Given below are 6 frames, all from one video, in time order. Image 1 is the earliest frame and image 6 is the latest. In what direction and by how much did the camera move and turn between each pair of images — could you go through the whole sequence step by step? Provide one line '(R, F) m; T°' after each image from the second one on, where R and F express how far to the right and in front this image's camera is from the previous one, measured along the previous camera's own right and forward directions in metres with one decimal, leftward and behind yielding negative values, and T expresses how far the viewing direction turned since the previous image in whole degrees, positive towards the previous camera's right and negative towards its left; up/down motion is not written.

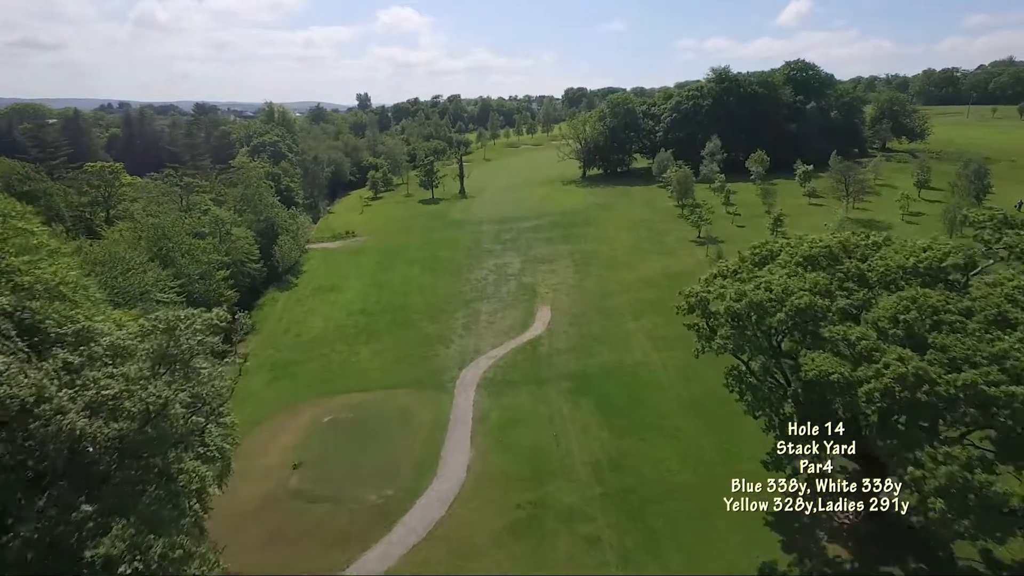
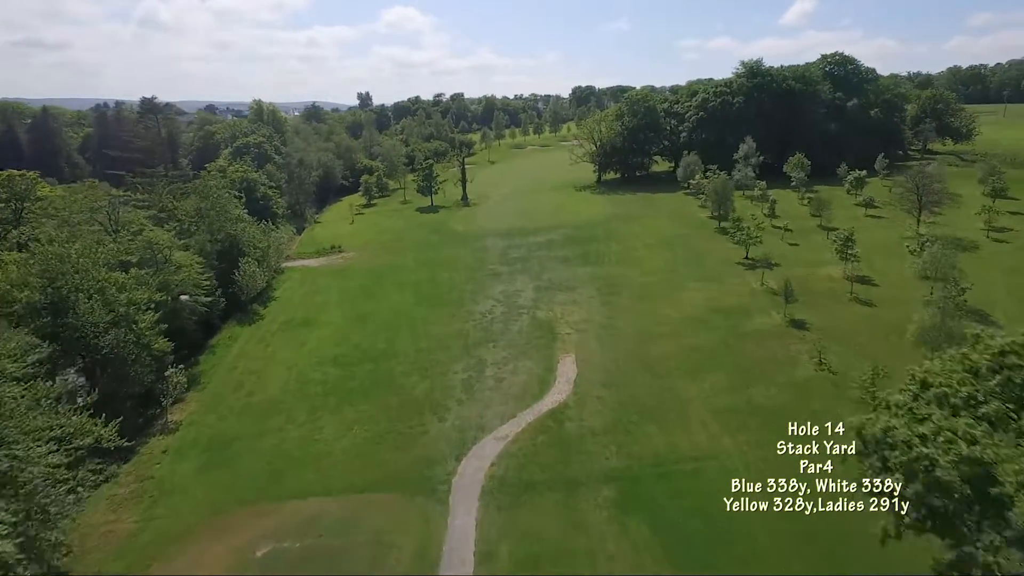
(-0.6, +9.3) m; 0°
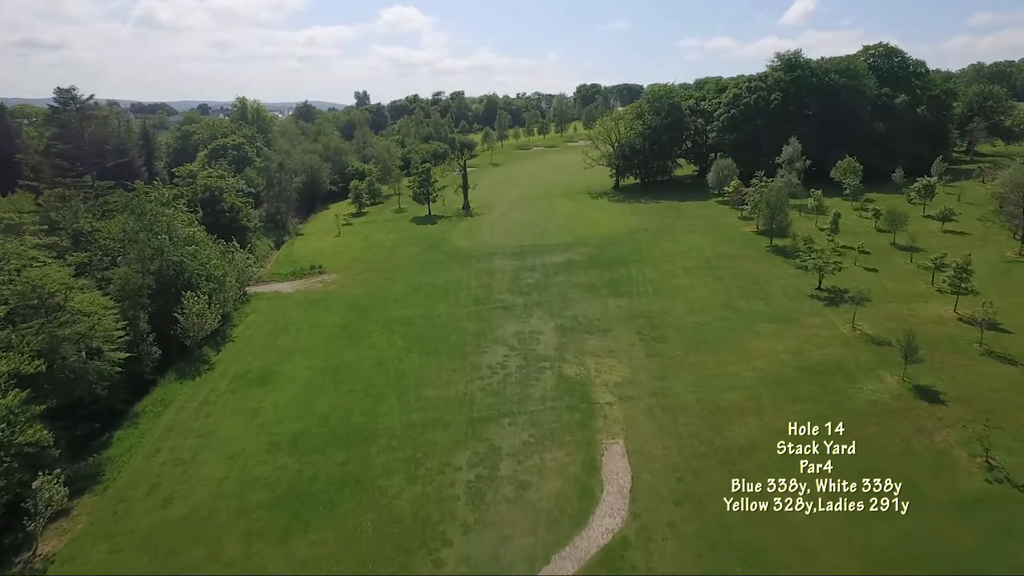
(-0.9, +9.4) m; 0°
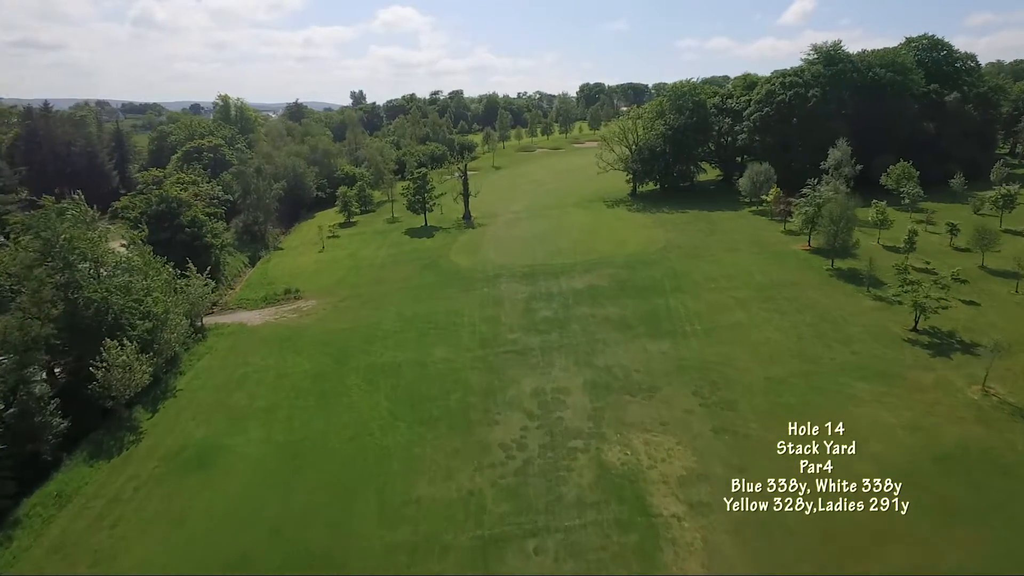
(-0.8, +8.0) m; 0°
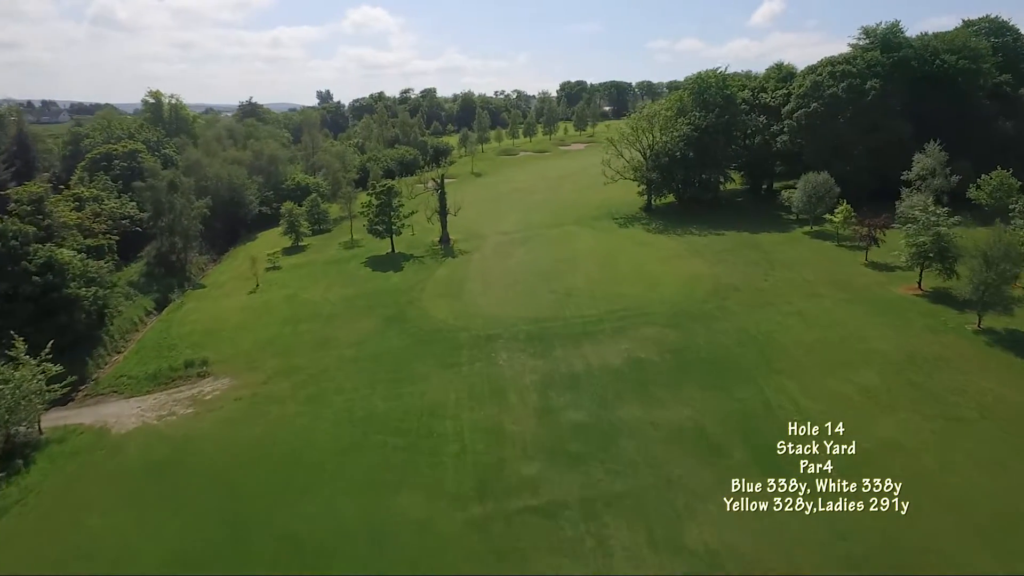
(-1.3, +13.5) m; +2°
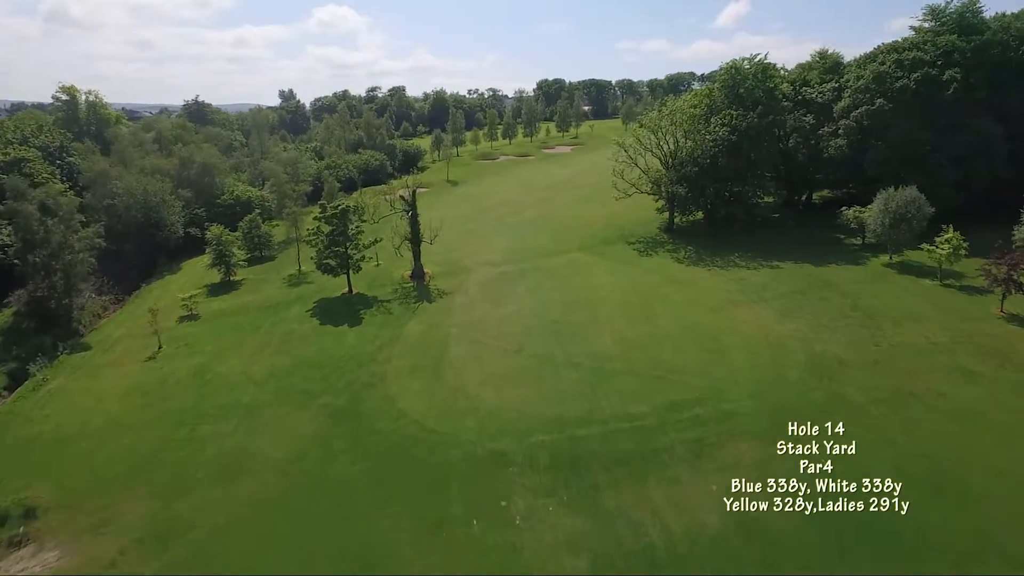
(-1.4, +11.8) m; +3°
